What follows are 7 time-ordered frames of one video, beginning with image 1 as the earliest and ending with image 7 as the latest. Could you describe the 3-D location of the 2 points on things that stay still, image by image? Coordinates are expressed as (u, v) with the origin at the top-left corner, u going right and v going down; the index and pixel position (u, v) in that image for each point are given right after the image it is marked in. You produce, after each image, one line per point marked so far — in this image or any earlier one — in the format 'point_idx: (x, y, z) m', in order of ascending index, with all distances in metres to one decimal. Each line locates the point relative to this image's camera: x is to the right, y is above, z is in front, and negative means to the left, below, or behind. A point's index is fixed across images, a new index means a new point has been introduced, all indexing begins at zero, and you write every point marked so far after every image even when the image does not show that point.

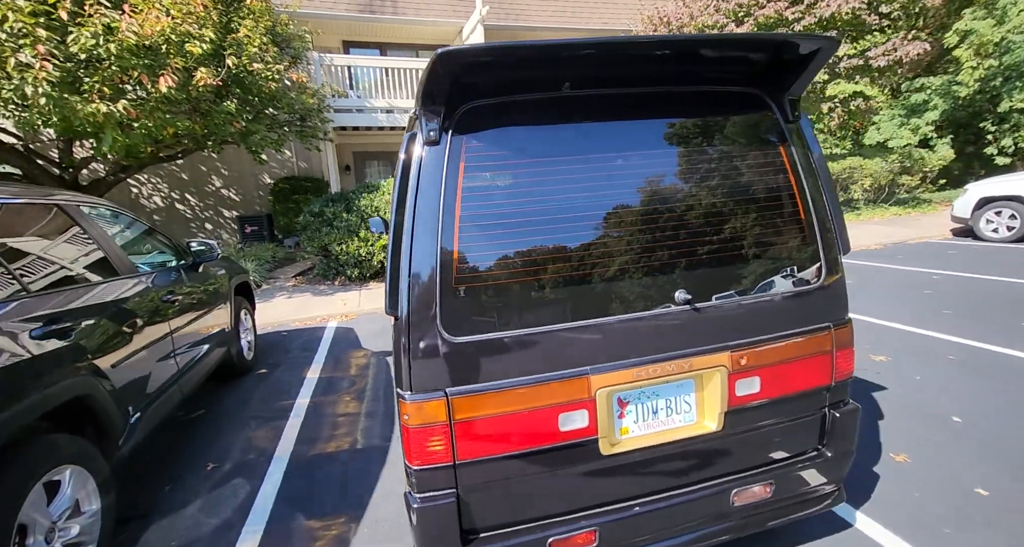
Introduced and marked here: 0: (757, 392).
0: (+0.9, -0.4, +1.6) m
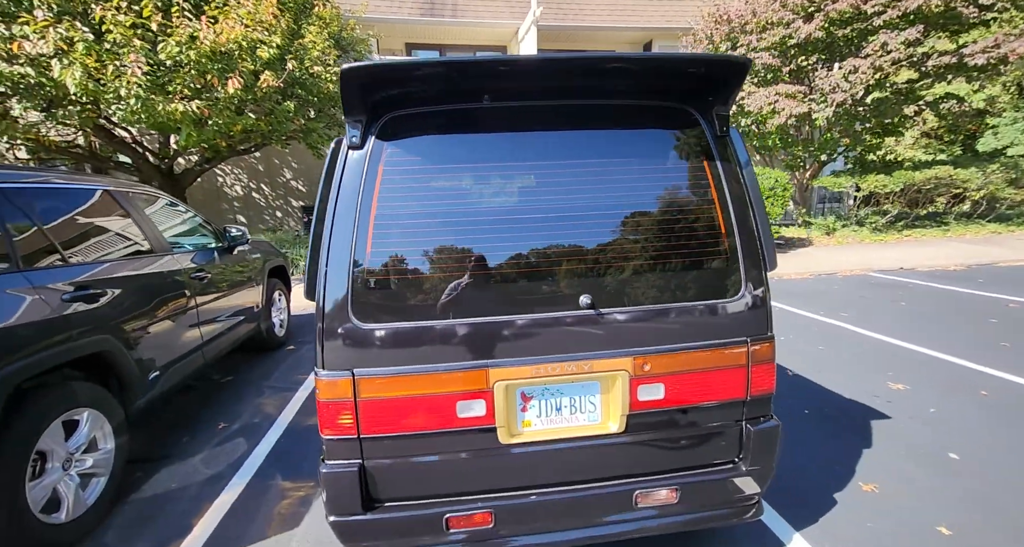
0: (+0.5, -0.5, +1.6) m
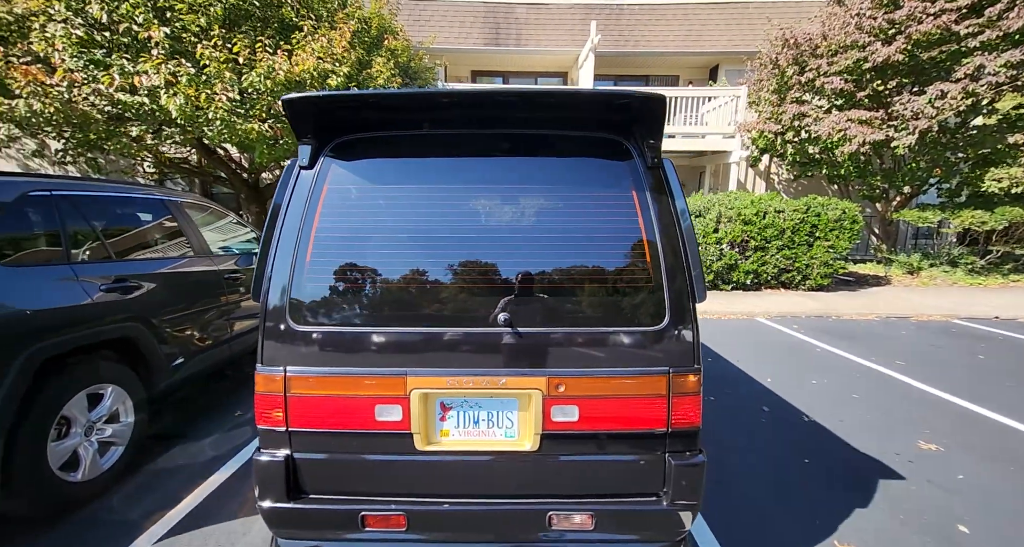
0: (+0.2, -0.6, +1.6) m
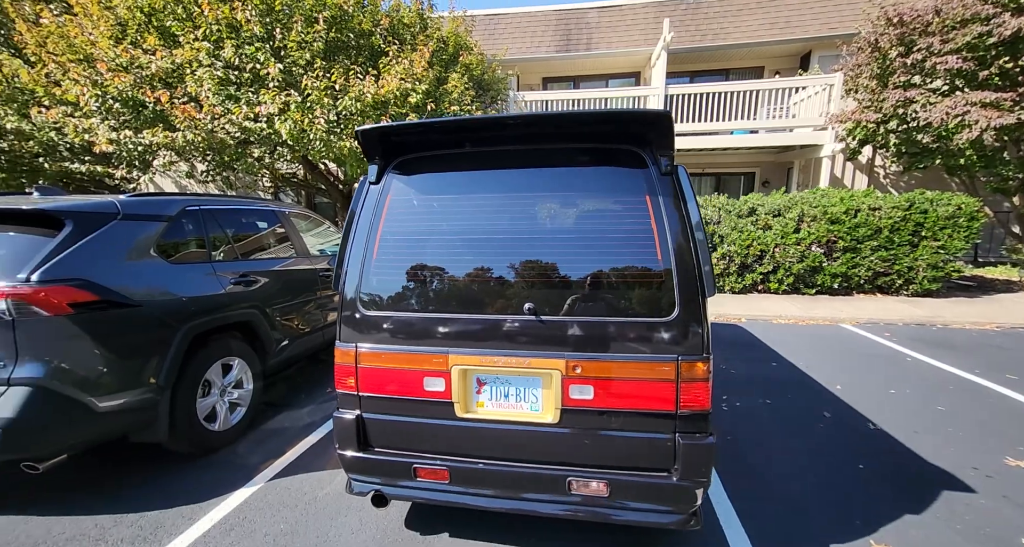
0: (+0.3, -0.5, +1.8) m
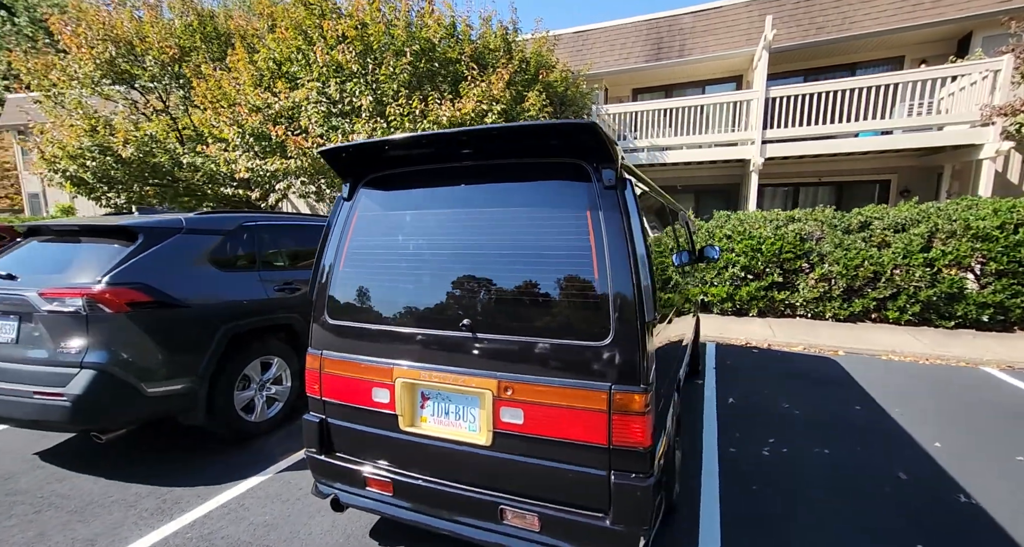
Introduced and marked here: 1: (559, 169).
0: (0.0, -0.6, +1.7) m
1: (+0.2, +0.5, +1.8) m
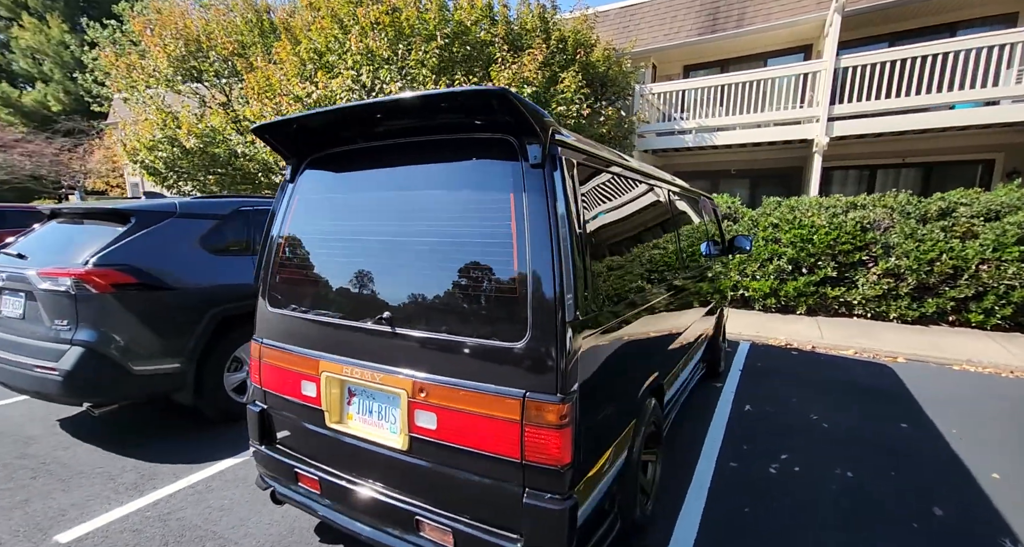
0: (-0.3, -0.6, +1.6) m
1: (-0.1, +0.5, +1.6) m
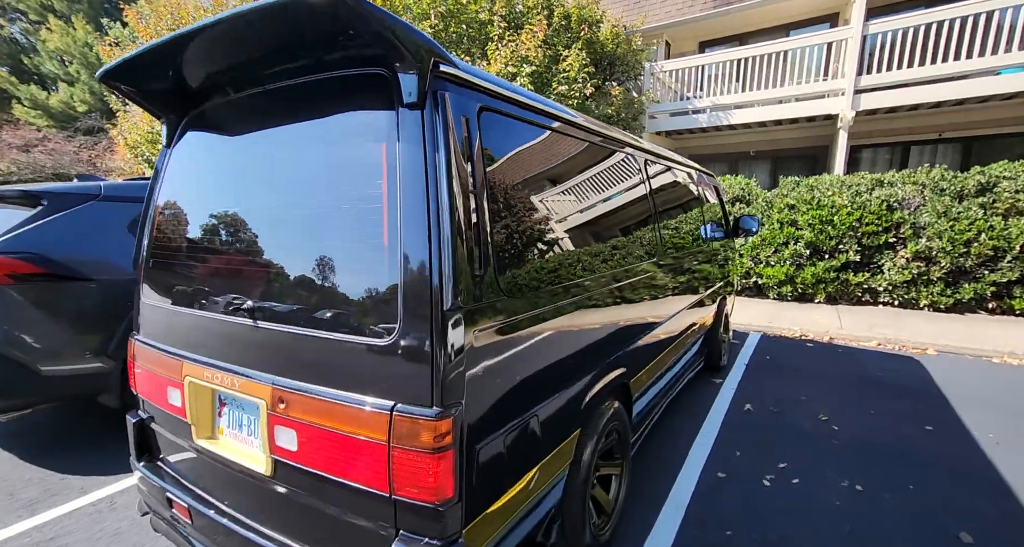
0: (-0.6, -0.5, +1.2) m
1: (-0.5, +0.6, +1.3) m
